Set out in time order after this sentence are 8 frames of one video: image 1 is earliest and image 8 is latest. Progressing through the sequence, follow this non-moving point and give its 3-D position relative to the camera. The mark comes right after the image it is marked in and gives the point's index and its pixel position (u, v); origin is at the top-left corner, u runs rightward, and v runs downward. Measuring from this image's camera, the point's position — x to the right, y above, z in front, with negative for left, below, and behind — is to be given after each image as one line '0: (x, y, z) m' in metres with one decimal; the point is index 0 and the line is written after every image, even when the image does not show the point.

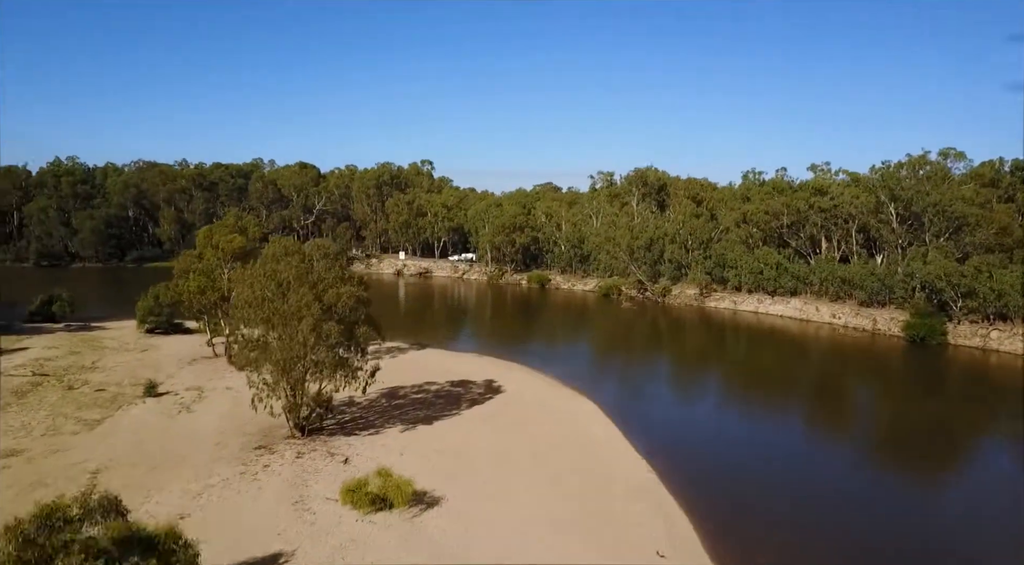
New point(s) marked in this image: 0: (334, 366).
0: (-4.7, -2.3, +19.6) m
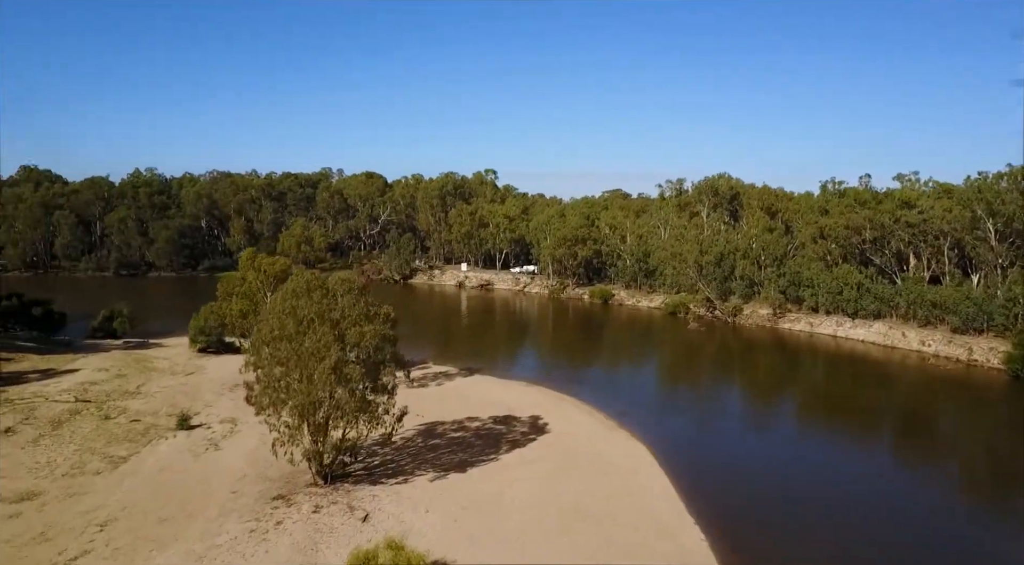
0: (-3.8, -3.2, +18.3) m
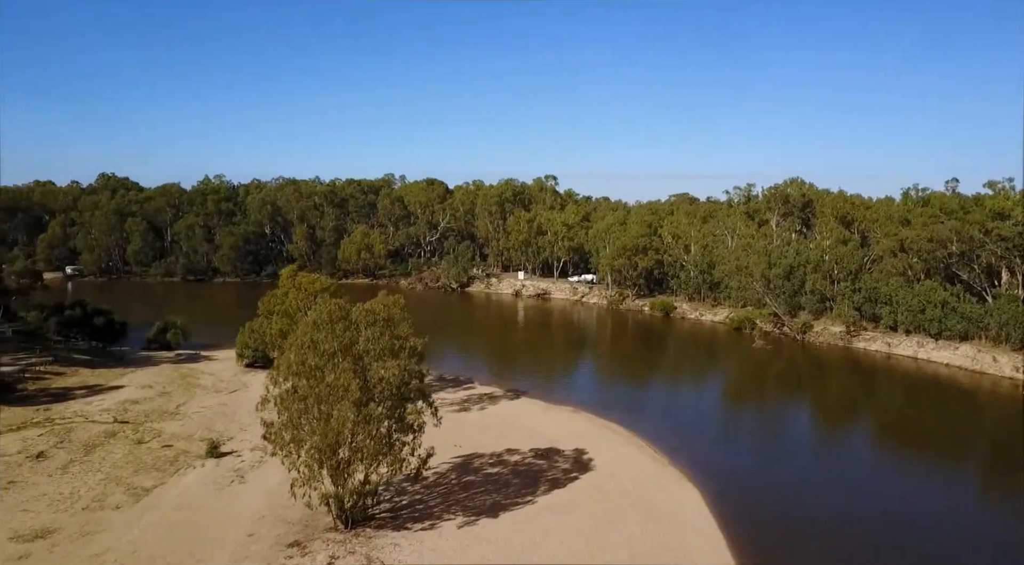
0: (-3.0, -4.0, +17.1) m
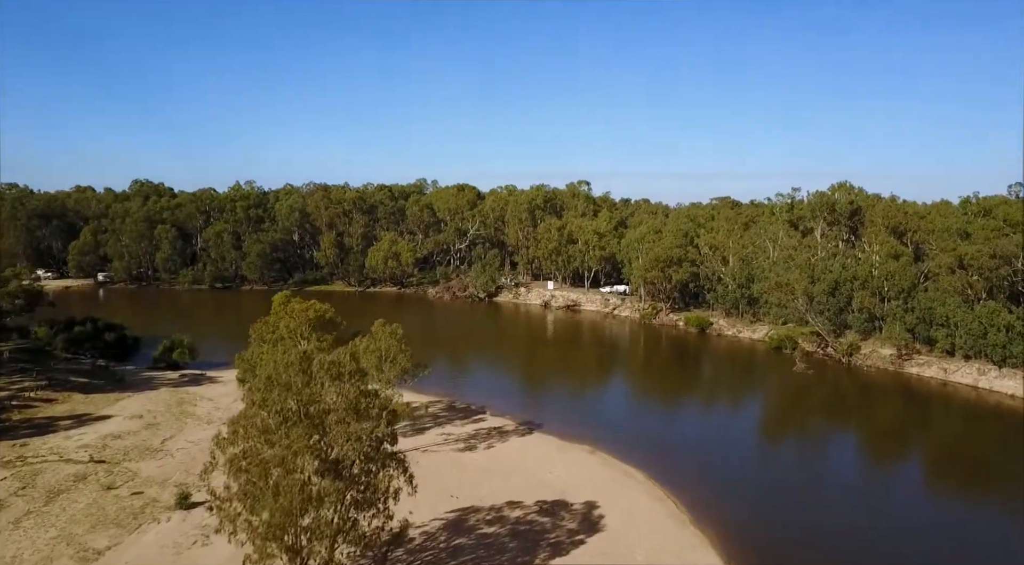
0: (-3.4, -4.9, +14.8) m
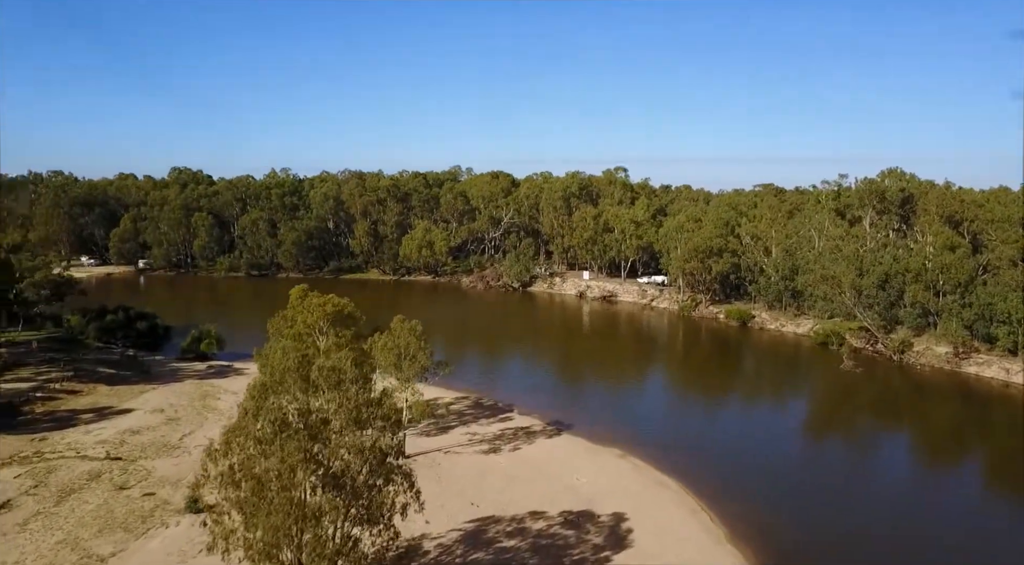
0: (-3.1, -5.0, +13.8) m
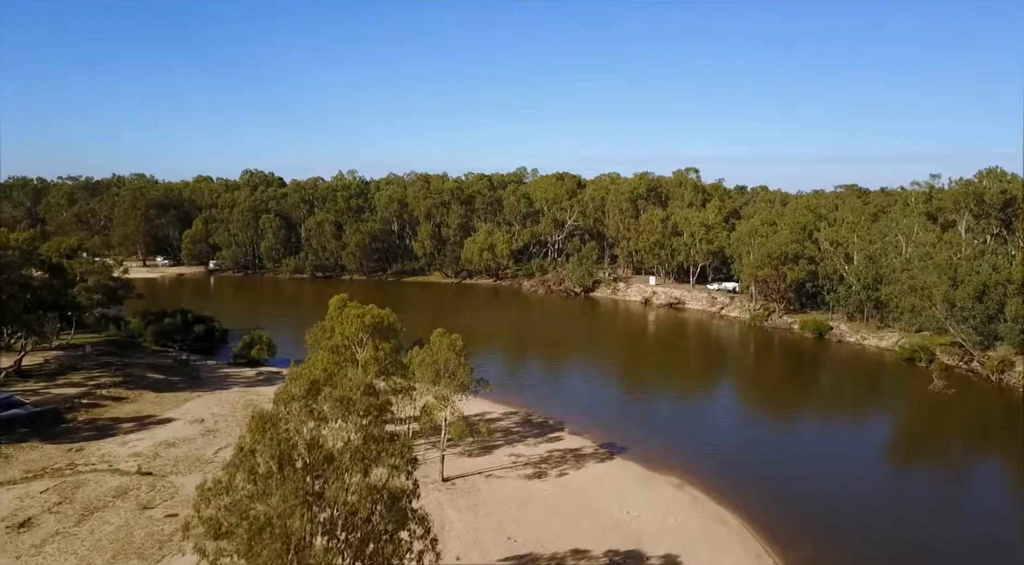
0: (-2.7, -5.3, +12.2) m
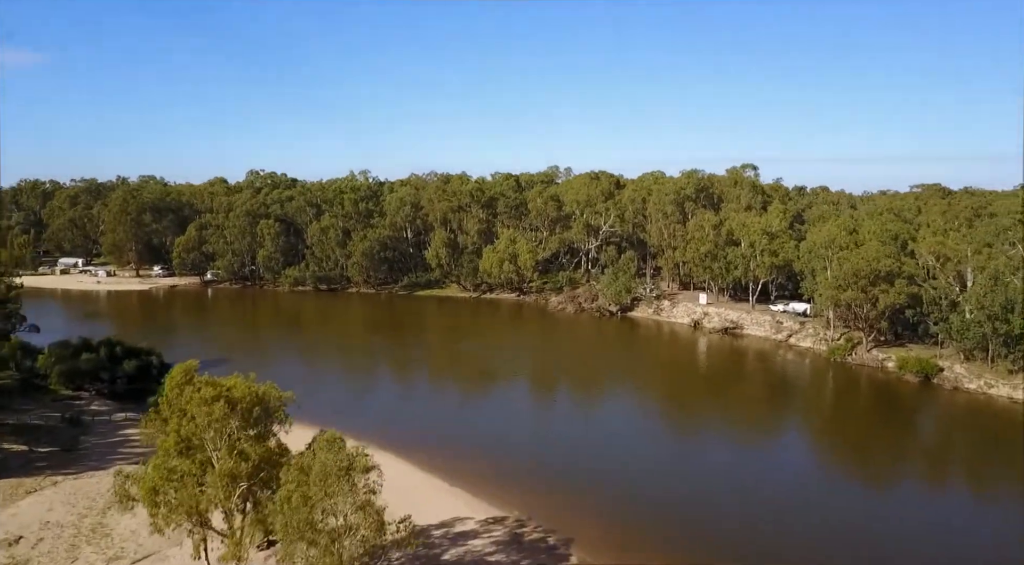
0: (-4.3, -6.5, +2.3) m
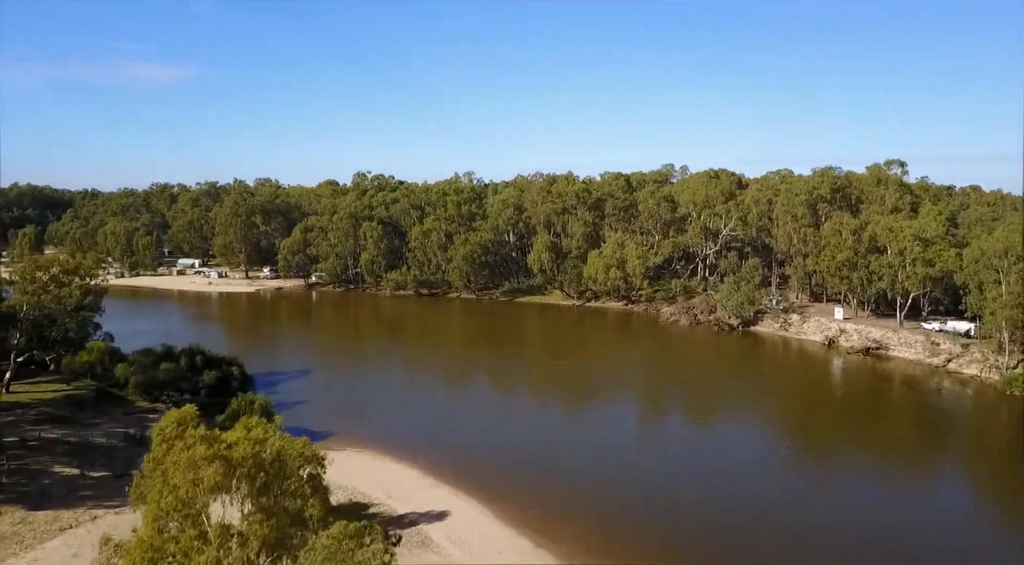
0: (-4.9, -6.9, -1.2) m
